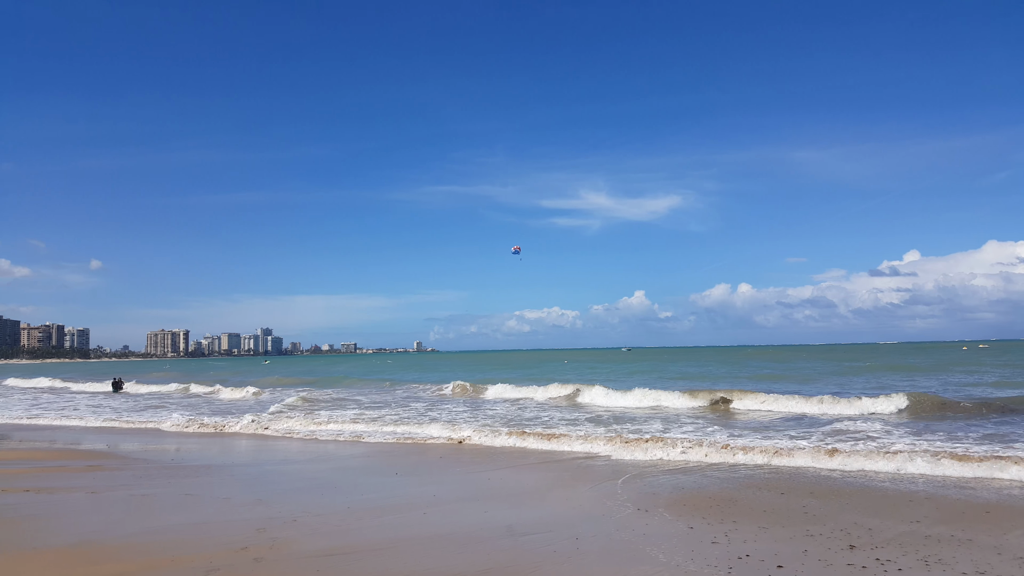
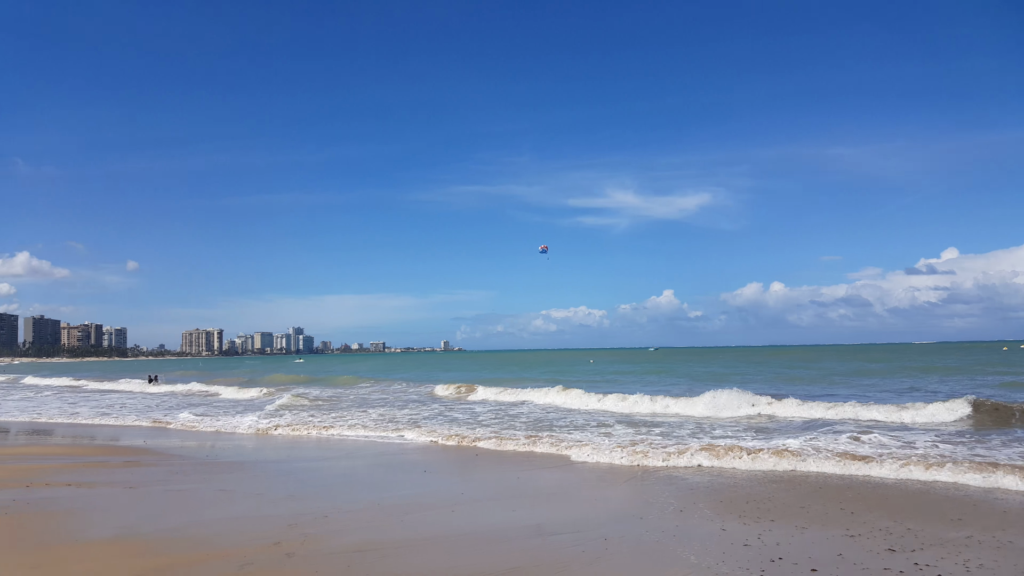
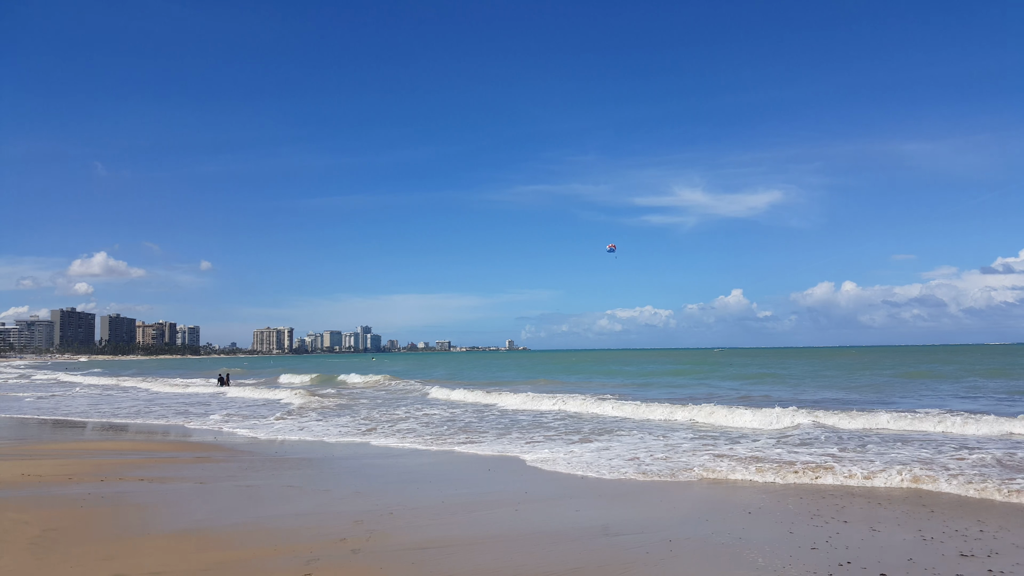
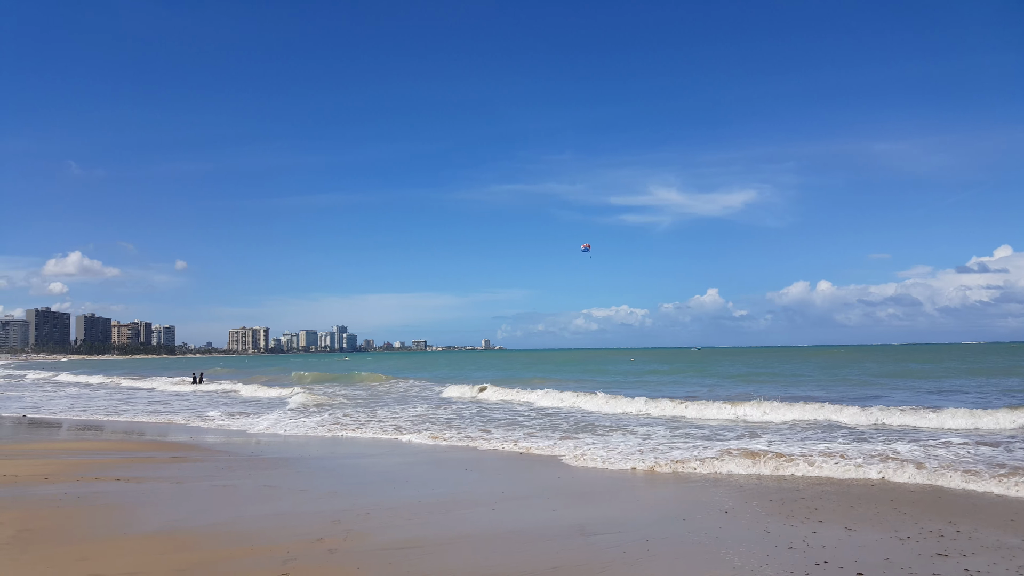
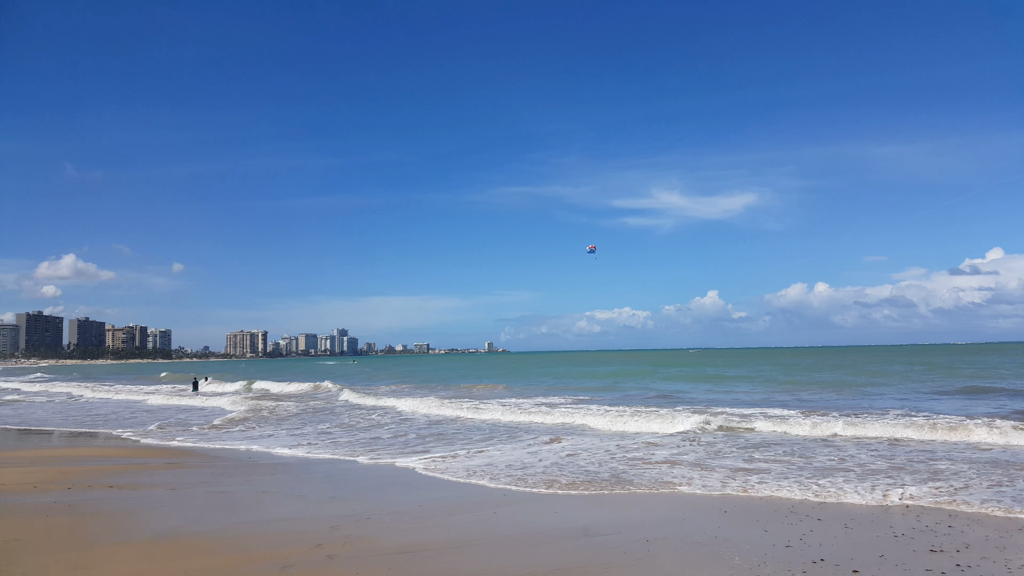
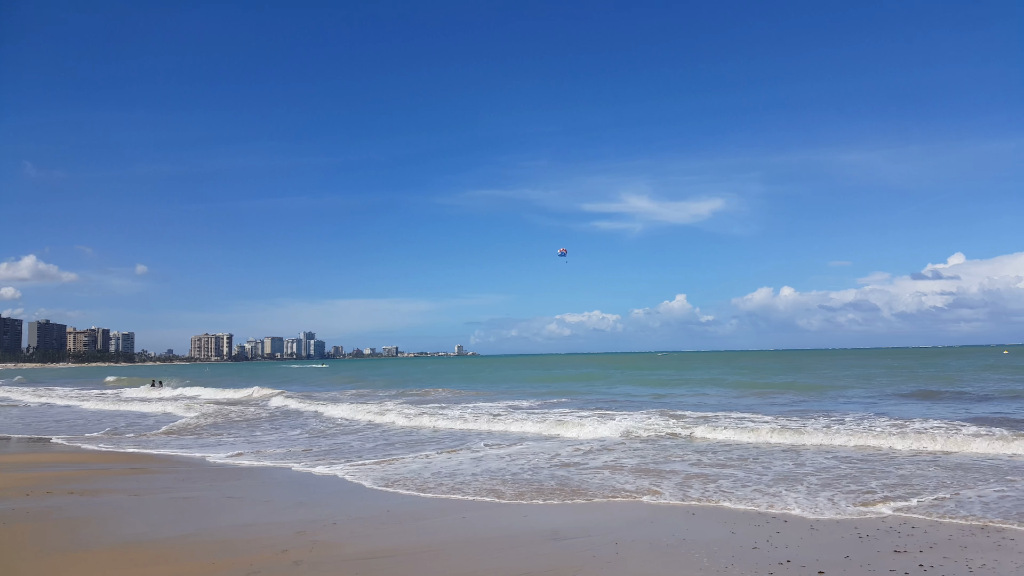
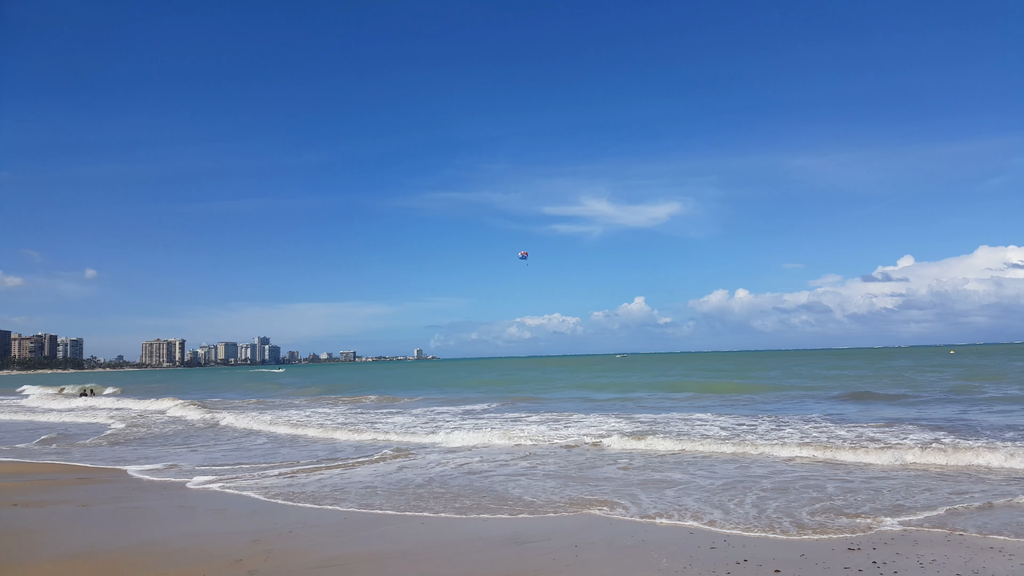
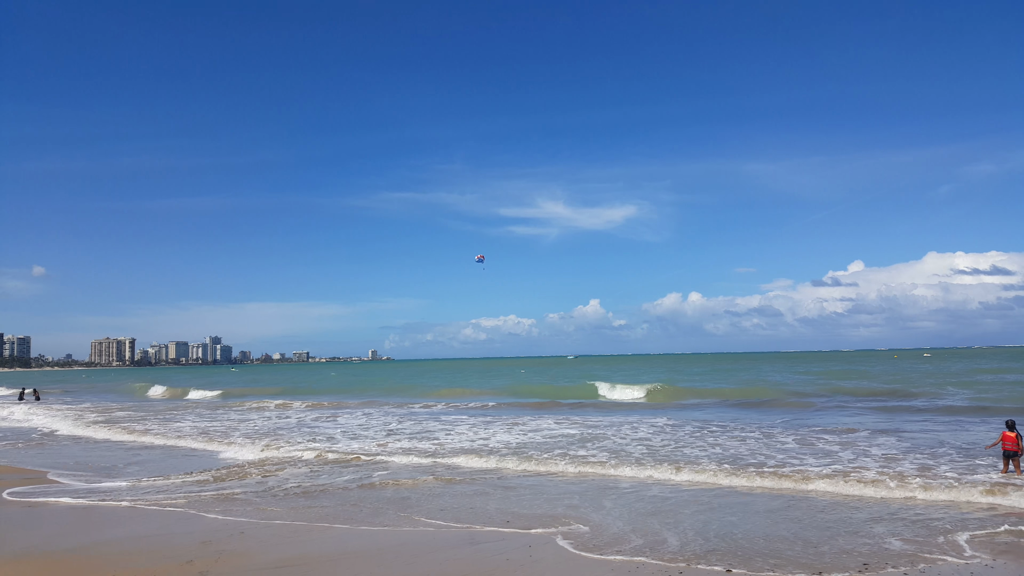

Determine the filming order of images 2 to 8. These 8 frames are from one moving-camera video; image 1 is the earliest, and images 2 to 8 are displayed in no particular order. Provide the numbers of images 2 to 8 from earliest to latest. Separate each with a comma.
2, 4, 3, 5, 6, 7, 8
